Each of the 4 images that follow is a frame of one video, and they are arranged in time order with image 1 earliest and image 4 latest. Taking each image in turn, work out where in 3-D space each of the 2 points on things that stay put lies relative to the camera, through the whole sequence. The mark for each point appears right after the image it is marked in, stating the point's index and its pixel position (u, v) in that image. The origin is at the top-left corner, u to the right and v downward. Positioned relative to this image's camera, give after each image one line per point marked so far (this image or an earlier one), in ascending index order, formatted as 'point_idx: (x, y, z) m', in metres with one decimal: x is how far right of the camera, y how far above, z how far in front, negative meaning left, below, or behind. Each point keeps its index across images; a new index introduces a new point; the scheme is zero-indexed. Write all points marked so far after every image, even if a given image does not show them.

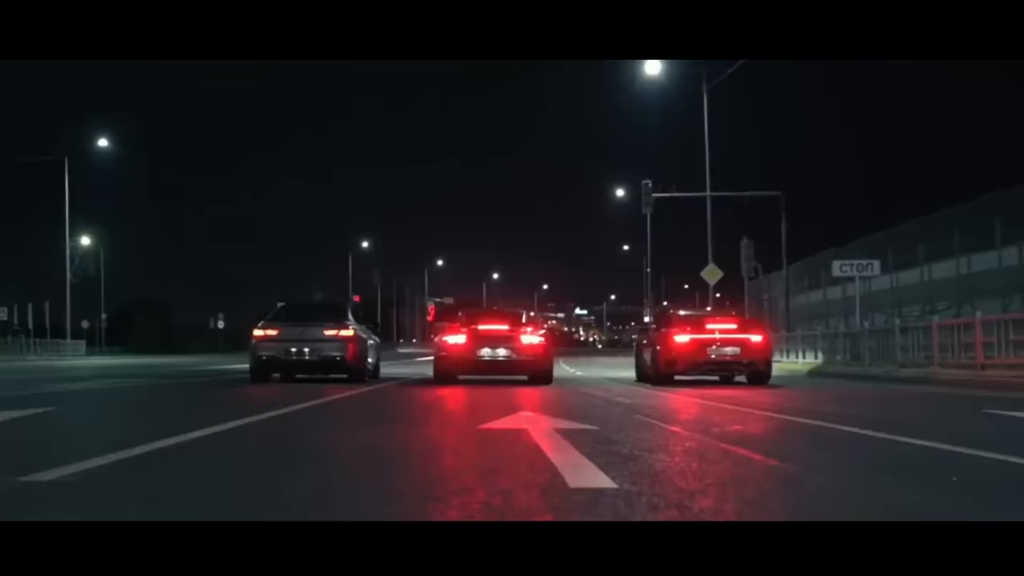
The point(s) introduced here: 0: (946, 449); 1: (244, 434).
0: (+4.1, -1.5, +11.3) m
1: (-3.4, -1.9, +16.3) m
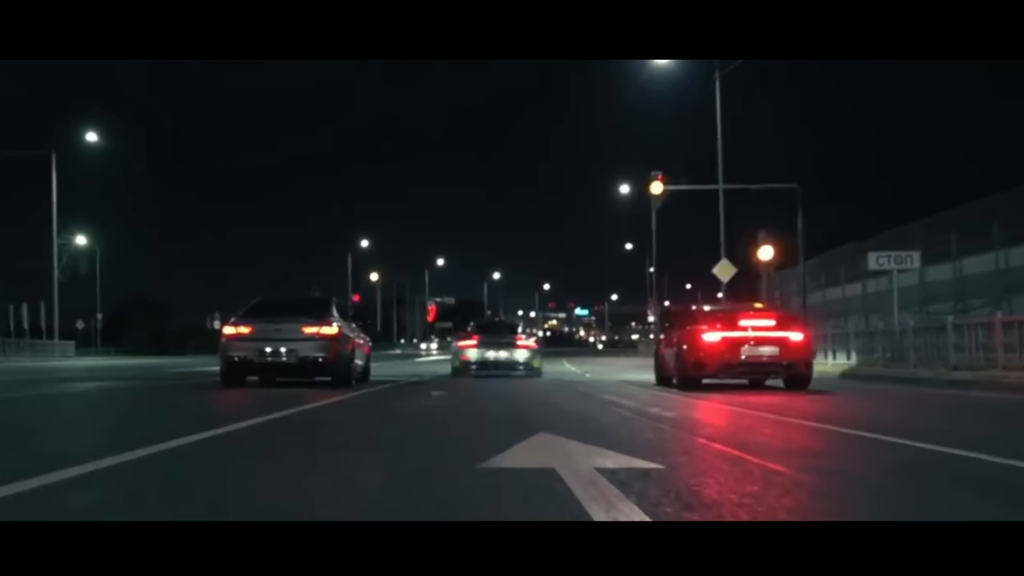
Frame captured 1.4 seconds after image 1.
0: (+4.1, -1.5, +10.6) m
1: (-3.3, -1.9, +15.6) m
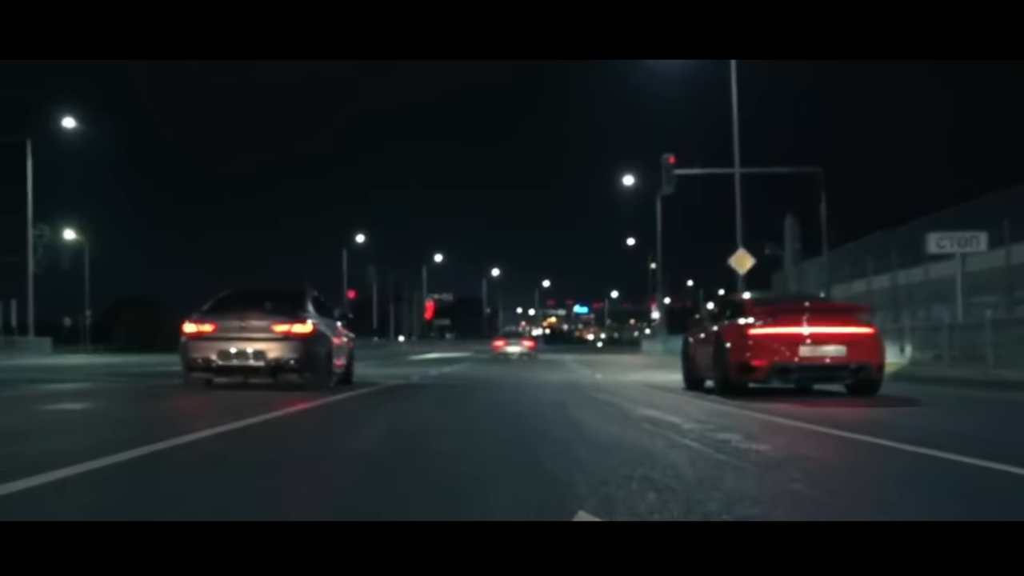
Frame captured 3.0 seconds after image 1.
0: (+4.1, -1.4, +9.6) m
1: (-3.3, -1.8, +14.5) m
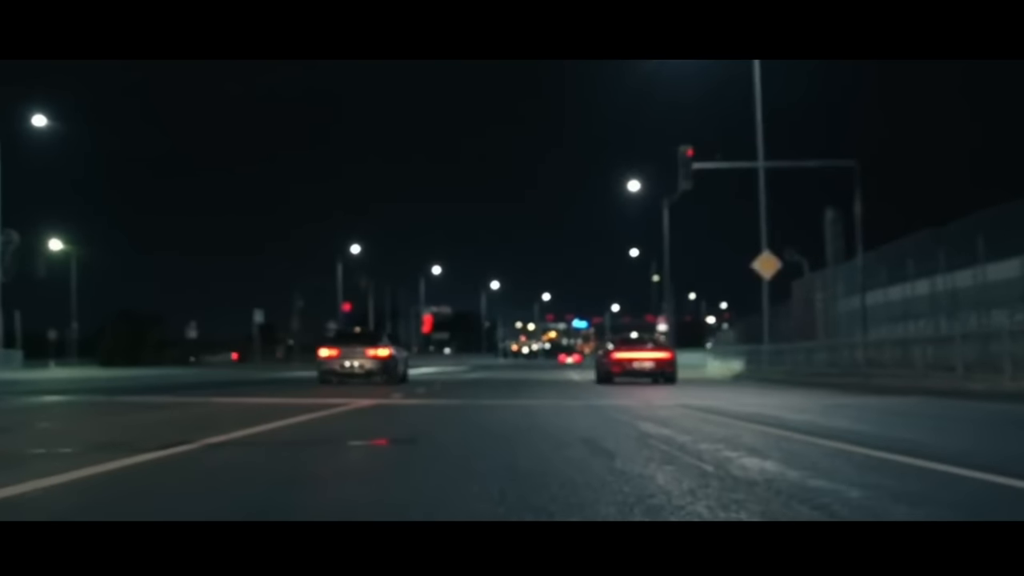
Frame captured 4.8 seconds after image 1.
0: (+4.1, -1.4, +8.3) m
1: (-3.3, -1.9, +13.2) m
